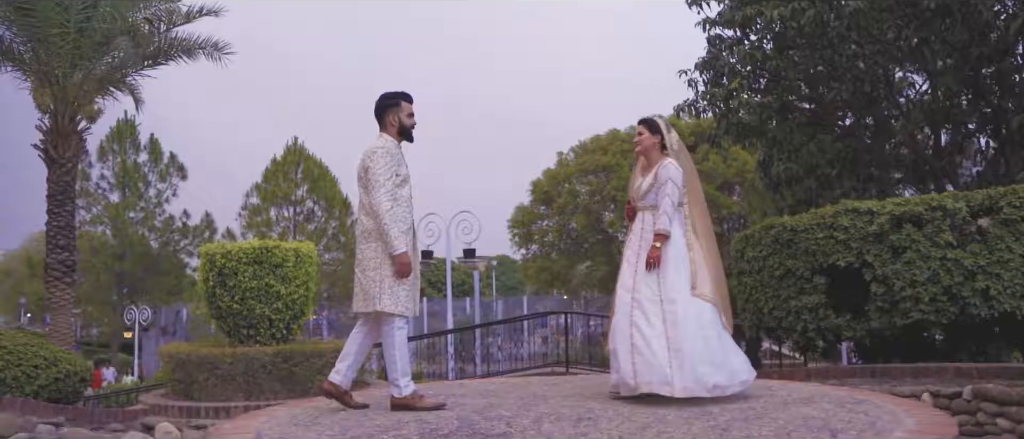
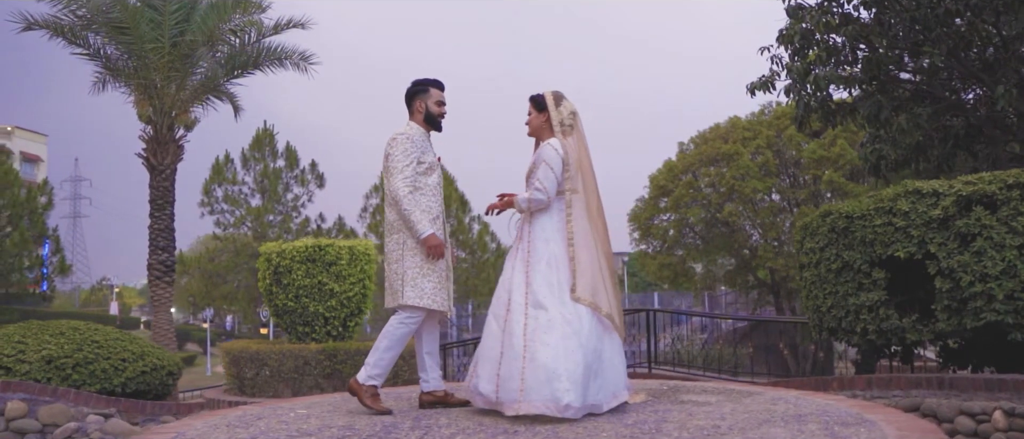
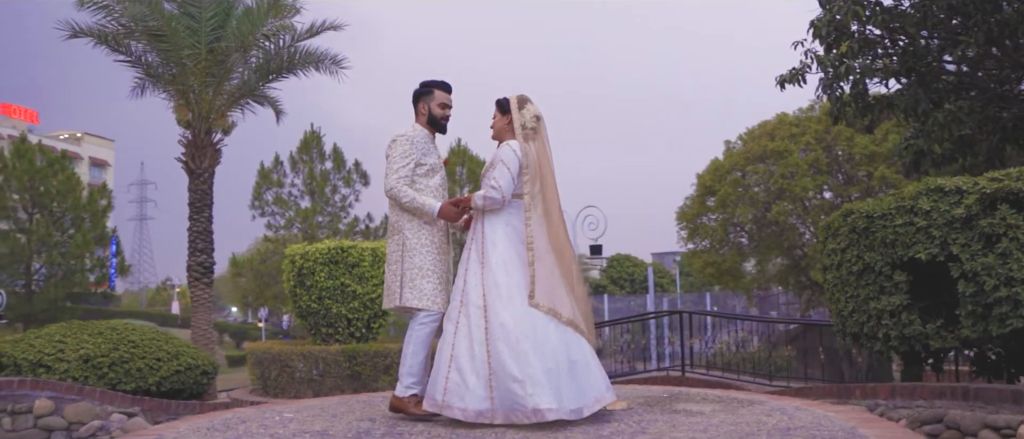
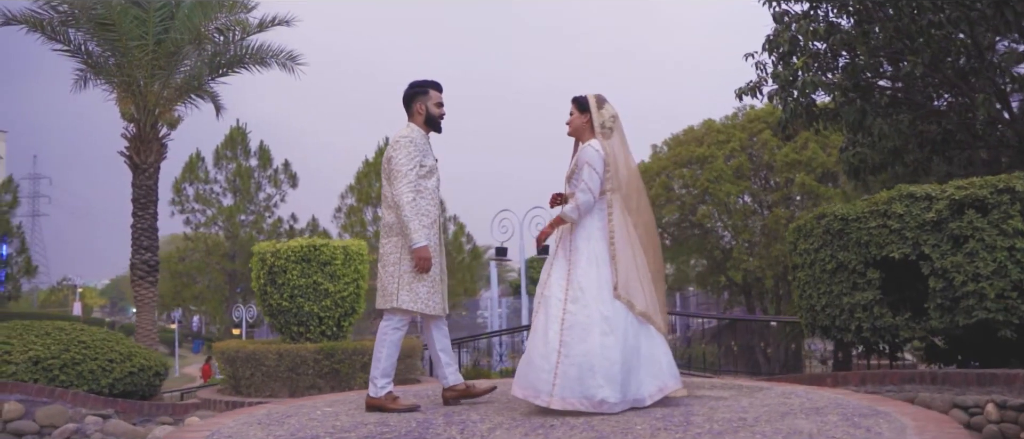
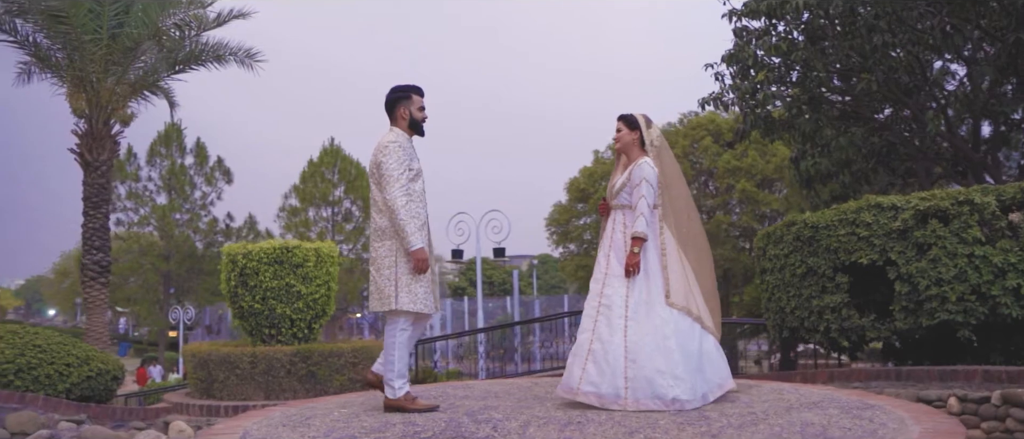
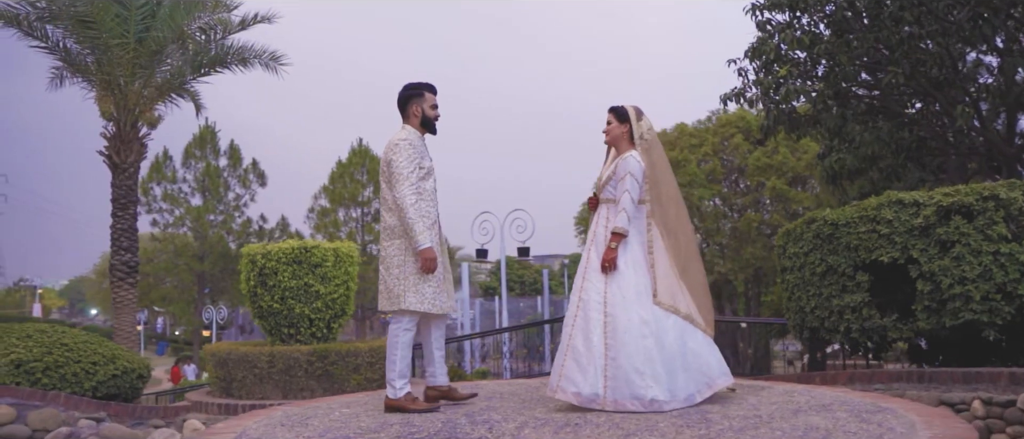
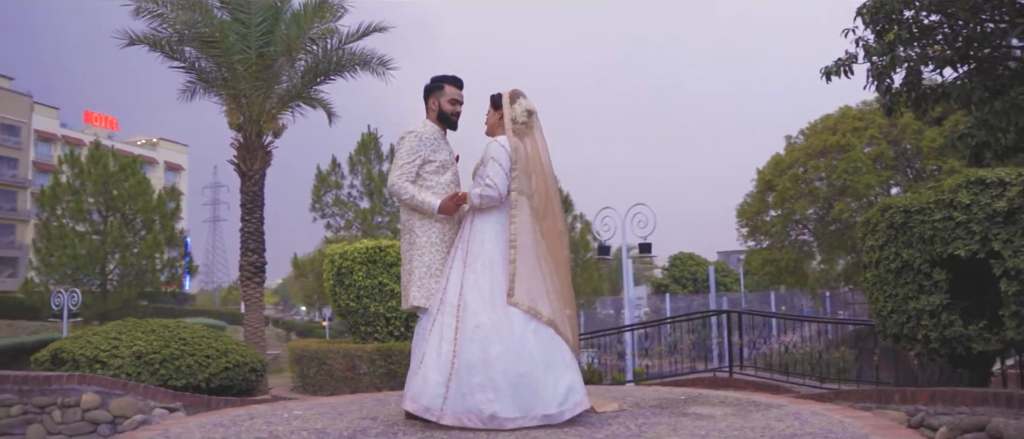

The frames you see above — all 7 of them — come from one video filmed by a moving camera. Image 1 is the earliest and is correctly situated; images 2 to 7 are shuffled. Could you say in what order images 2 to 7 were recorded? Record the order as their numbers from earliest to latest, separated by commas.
5, 6, 4, 2, 3, 7
